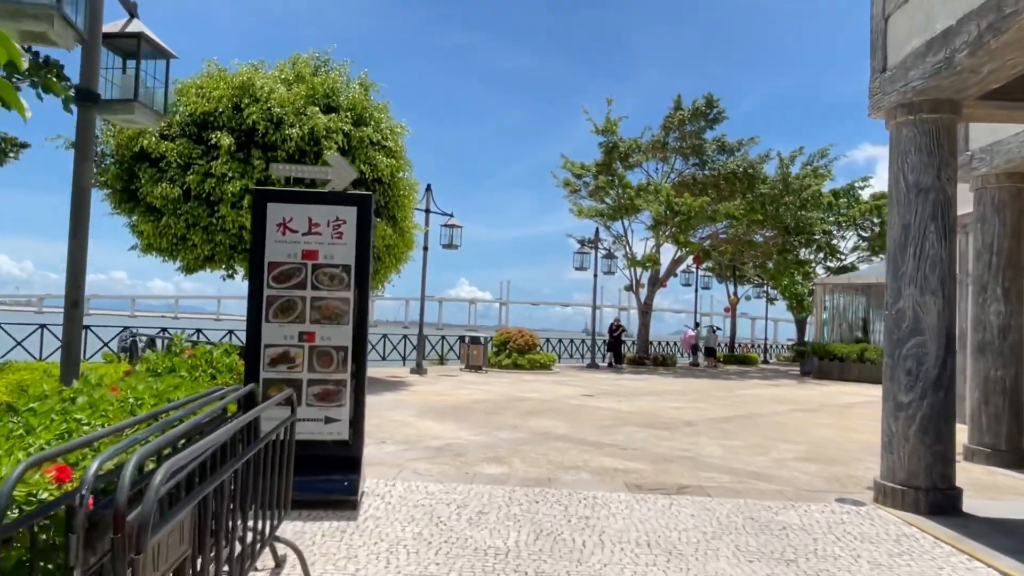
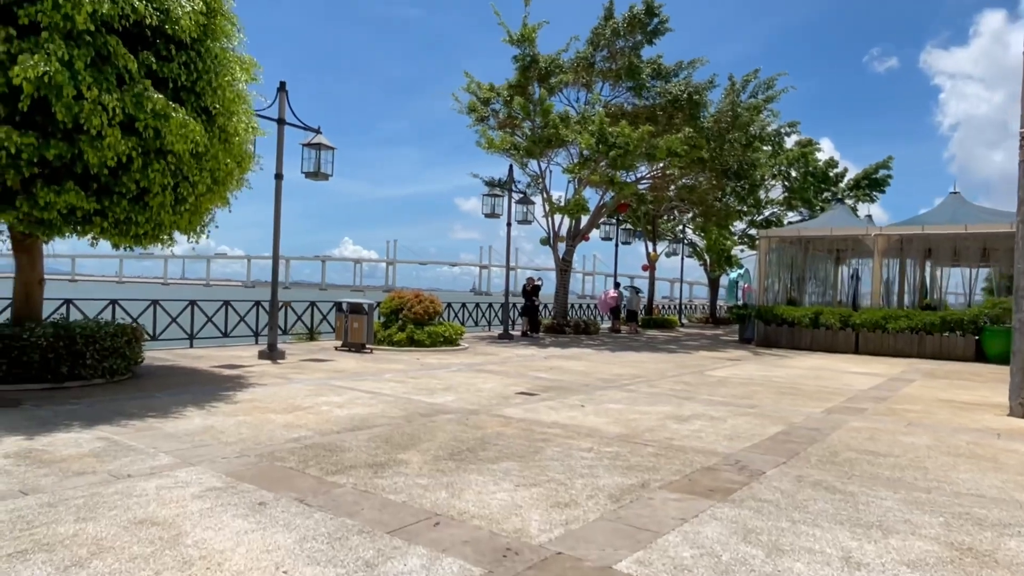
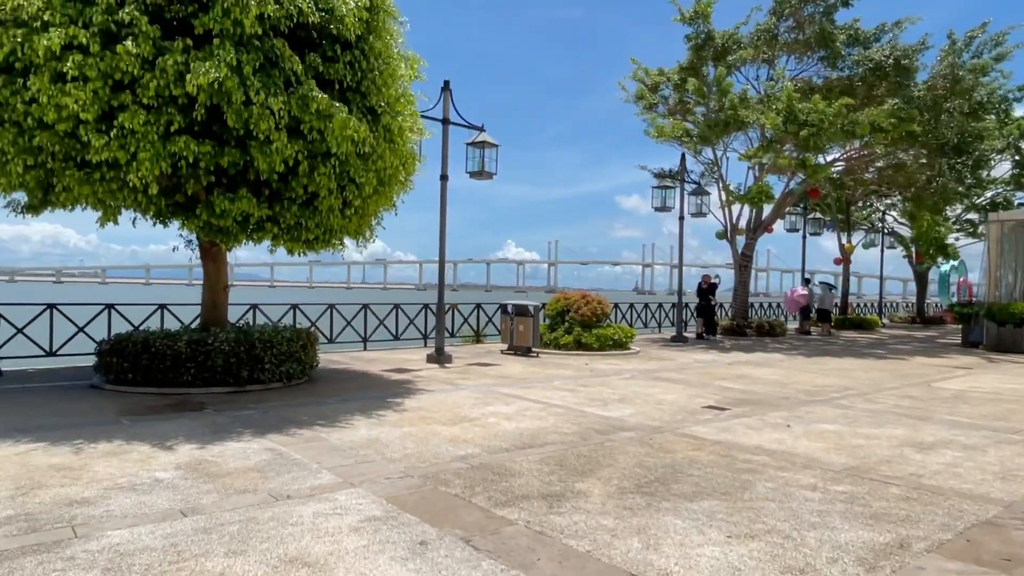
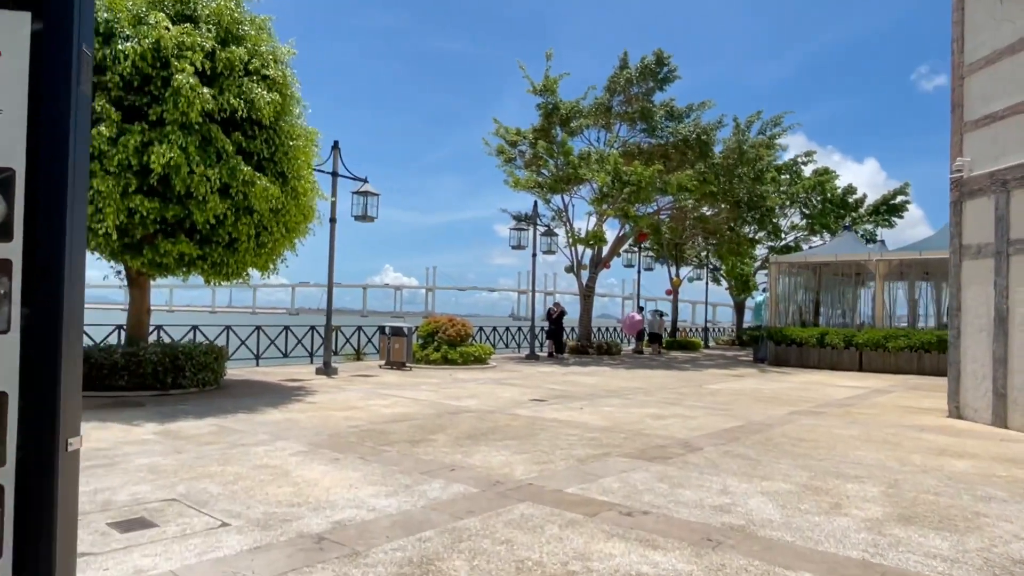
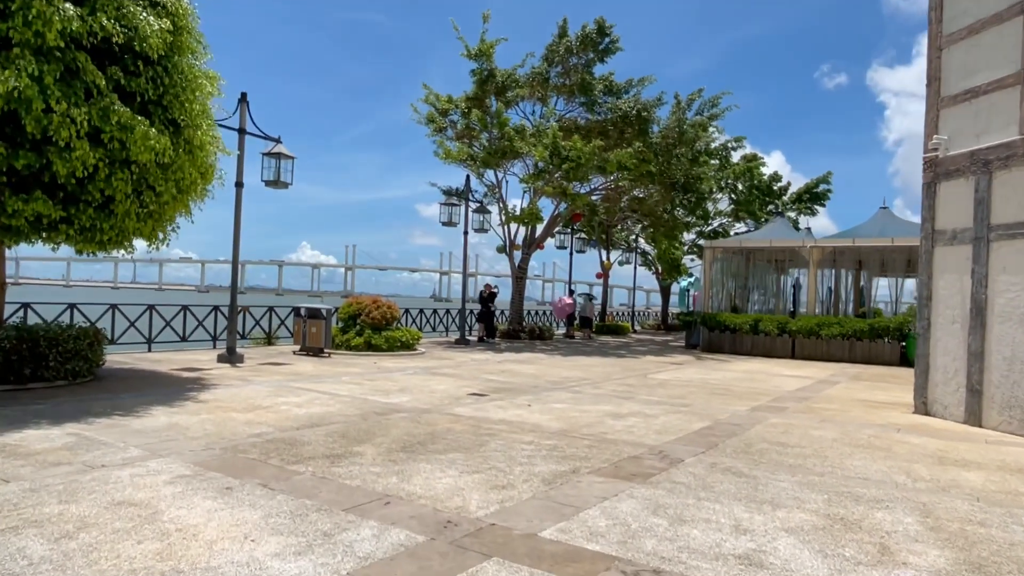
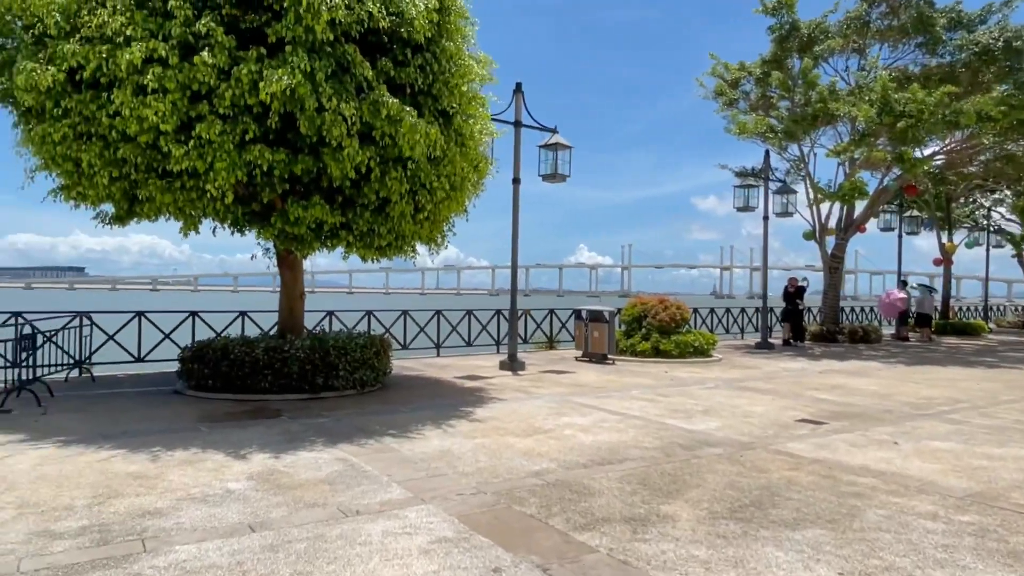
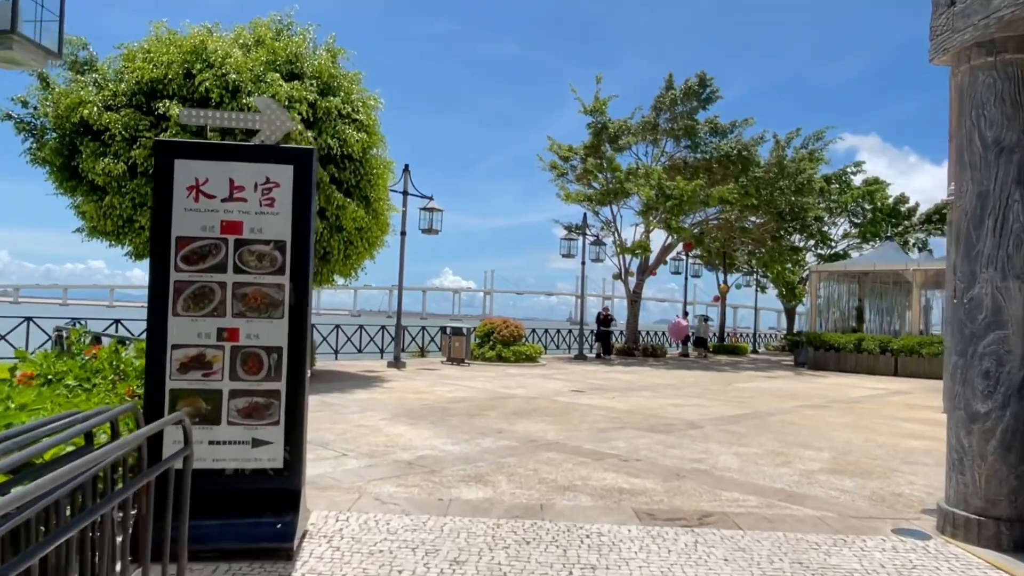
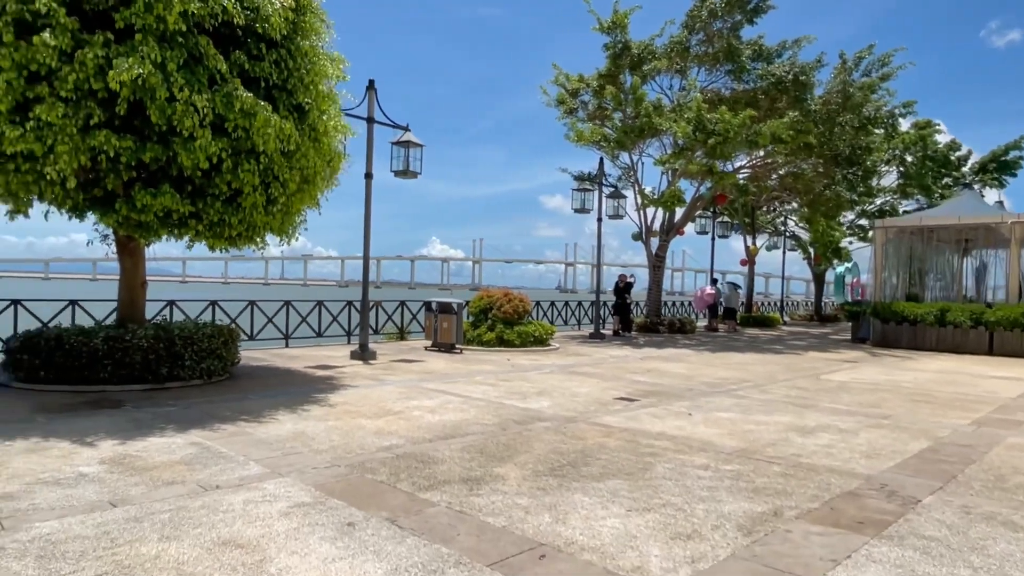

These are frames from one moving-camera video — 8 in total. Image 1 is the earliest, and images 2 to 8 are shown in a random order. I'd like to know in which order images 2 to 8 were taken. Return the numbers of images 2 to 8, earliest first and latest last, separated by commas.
7, 4, 5, 2, 8, 3, 6
